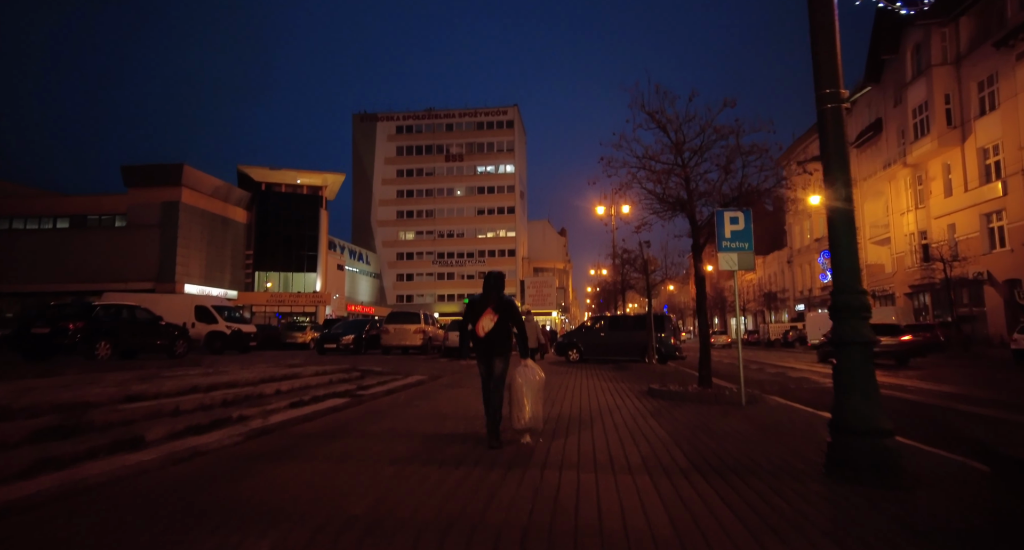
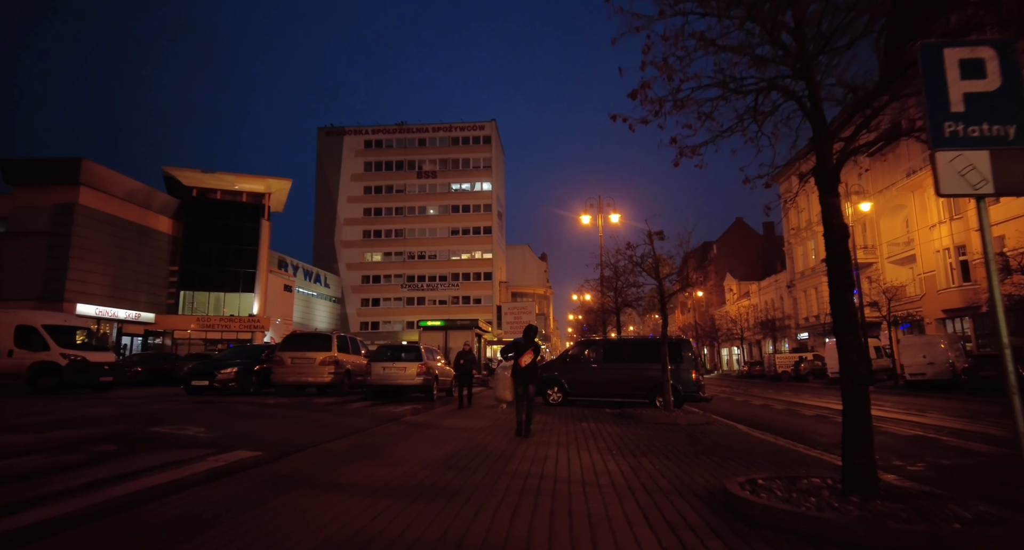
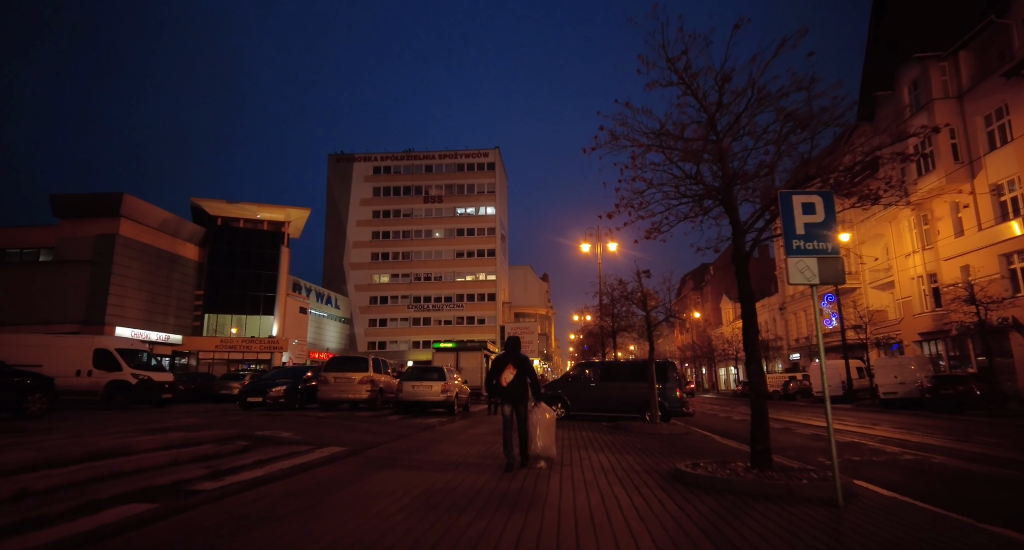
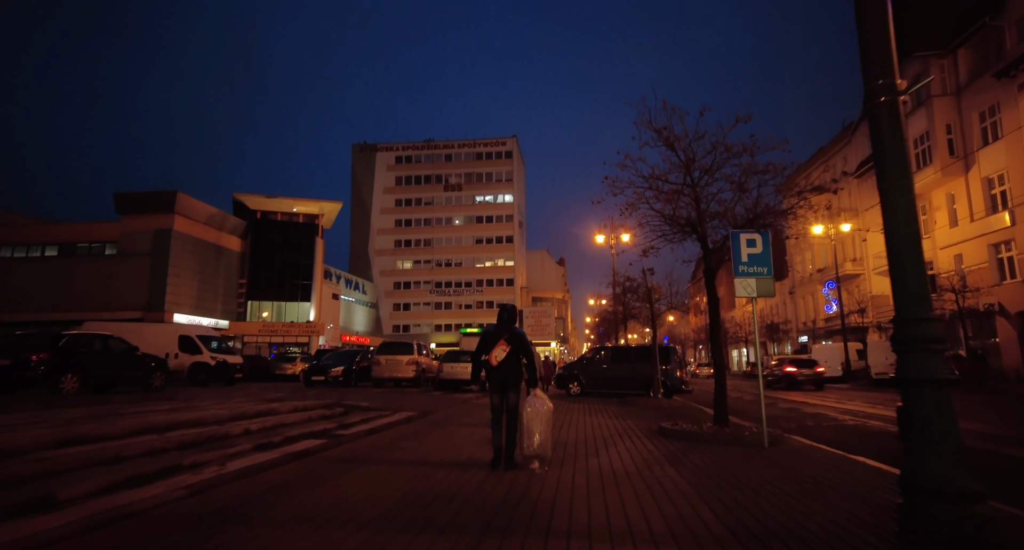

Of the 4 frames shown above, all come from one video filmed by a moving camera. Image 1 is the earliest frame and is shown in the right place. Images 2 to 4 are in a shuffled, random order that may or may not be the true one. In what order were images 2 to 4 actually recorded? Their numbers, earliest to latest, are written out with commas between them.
4, 3, 2
